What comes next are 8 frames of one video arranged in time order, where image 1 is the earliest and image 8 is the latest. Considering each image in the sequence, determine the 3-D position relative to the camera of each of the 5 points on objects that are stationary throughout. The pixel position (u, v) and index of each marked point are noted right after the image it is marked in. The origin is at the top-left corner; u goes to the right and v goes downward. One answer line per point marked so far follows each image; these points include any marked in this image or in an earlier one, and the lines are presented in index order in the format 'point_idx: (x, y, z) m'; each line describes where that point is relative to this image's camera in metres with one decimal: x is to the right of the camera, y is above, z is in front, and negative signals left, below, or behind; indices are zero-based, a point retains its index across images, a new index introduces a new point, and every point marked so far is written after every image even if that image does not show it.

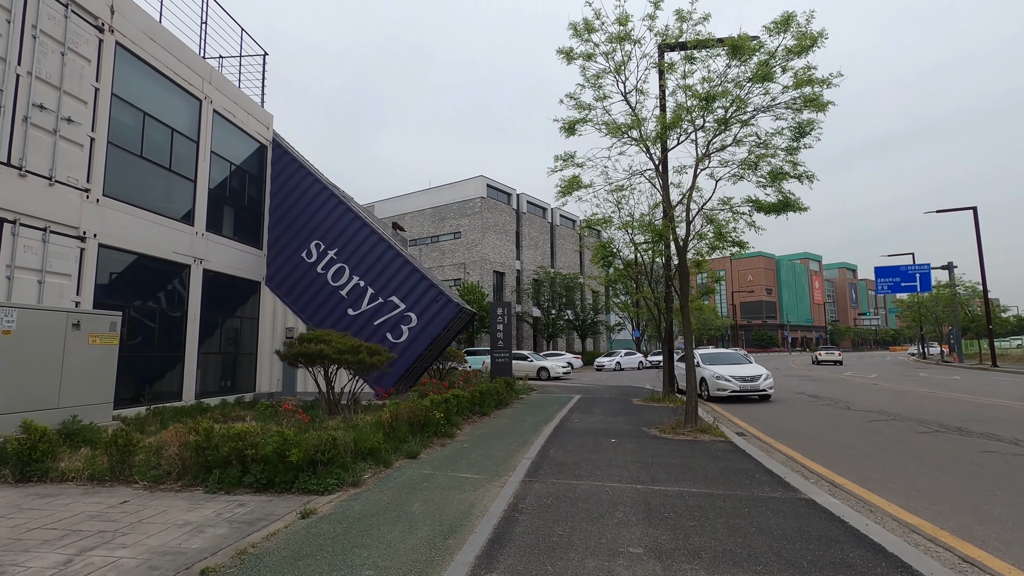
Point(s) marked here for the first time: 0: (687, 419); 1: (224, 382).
0: (+3.0, -2.3, +9.2) m
1: (-6.9, -2.3, +12.9) m
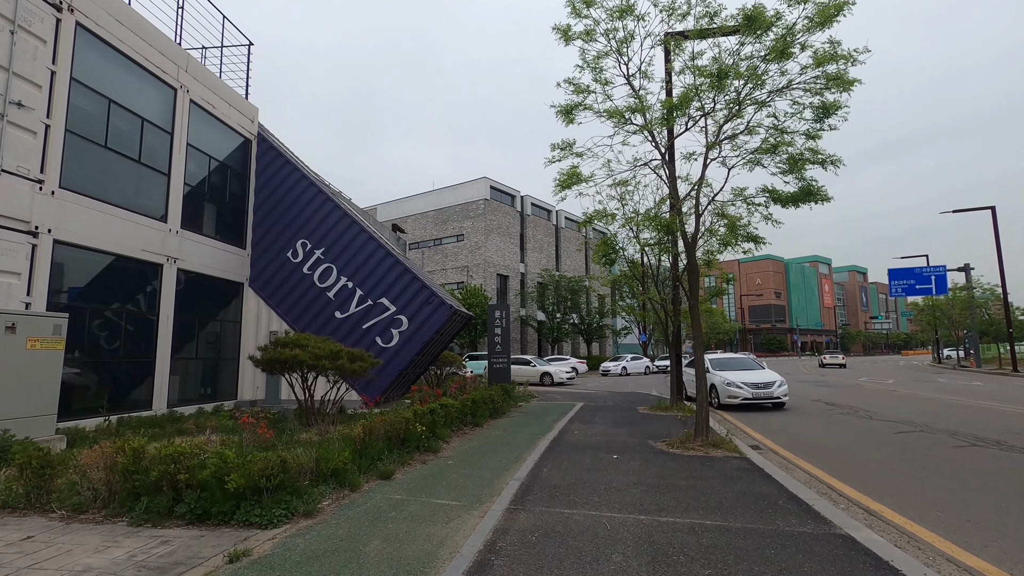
0: (+2.9, -2.2, +8.3) m
1: (-6.9, -2.3, +12.2) m
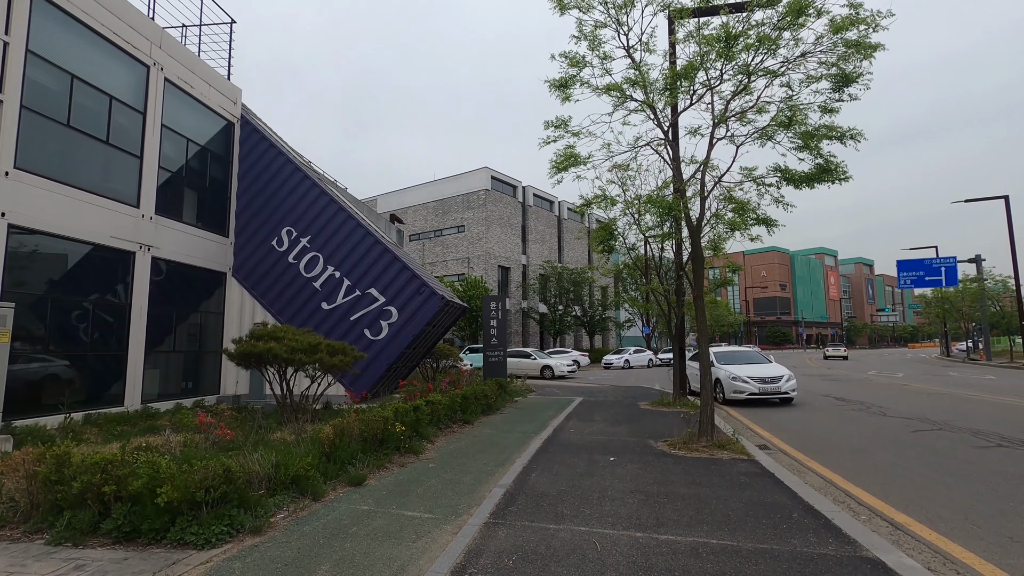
0: (+2.7, -2.1, +7.7) m
1: (-7.1, -2.1, +11.7) m
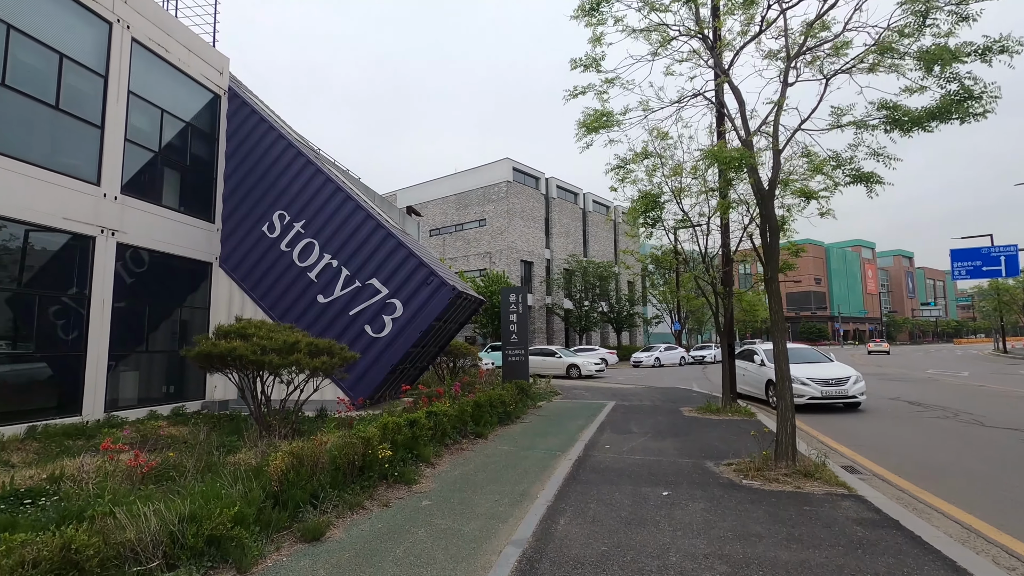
0: (+3.0, -1.8, +5.9) m
1: (-6.6, -1.9, +10.3) m
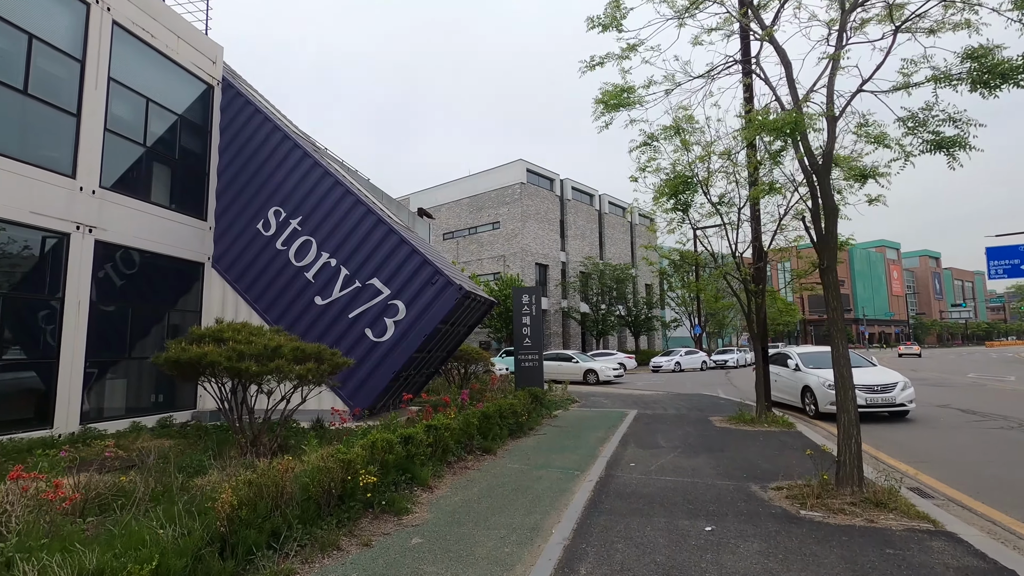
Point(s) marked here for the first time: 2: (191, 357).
0: (+3.1, -1.8, +5.0) m
1: (-6.4, -2.0, +9.6) m
2: (-3.5, -0.7, +5.8) m
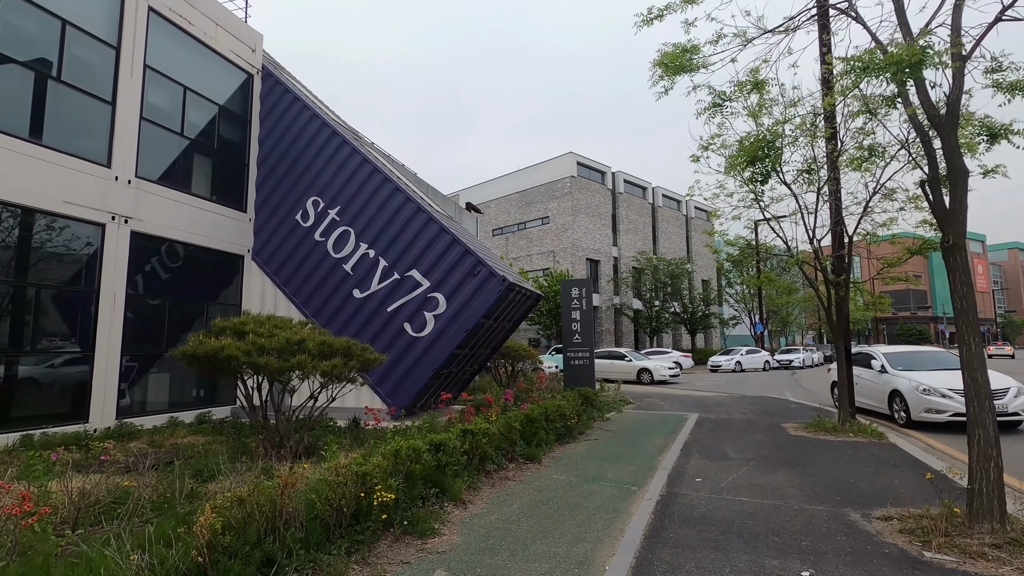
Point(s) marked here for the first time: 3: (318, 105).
0: (+3.4, -1.6, +3.9) m
1: (-5.6, -1.8, +9.5) m
2: (-3.0, -0.6, +5.4) m
3: (-4.1, +3.9, +11.4) m
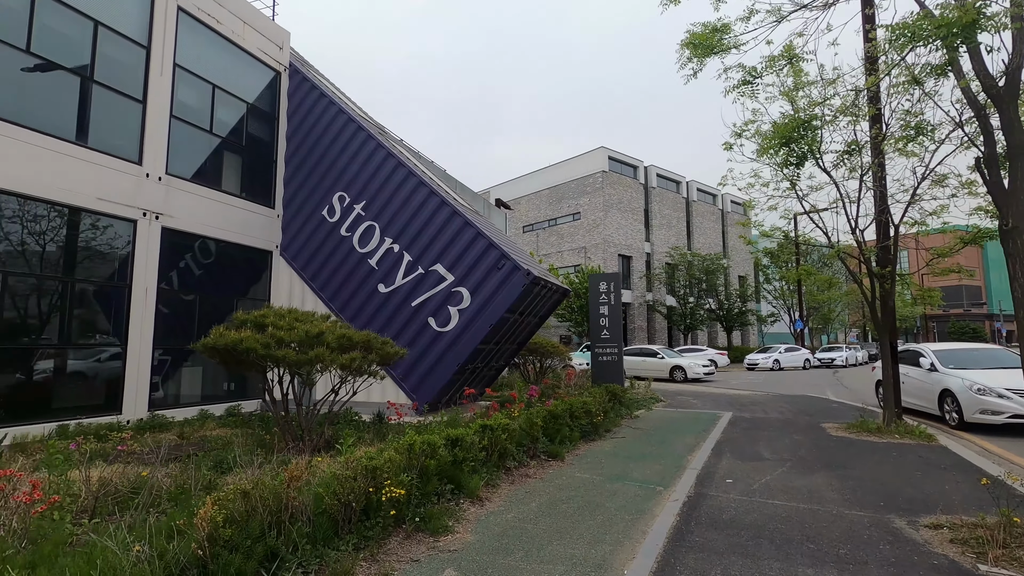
0: (+3.5, -1.5, +3.5) m
1: (-5.1, -1.8, +9.6) m
2: (-2.8, -0.6, +5.4) m
3: (-3.6, +4.0, +11.4) m
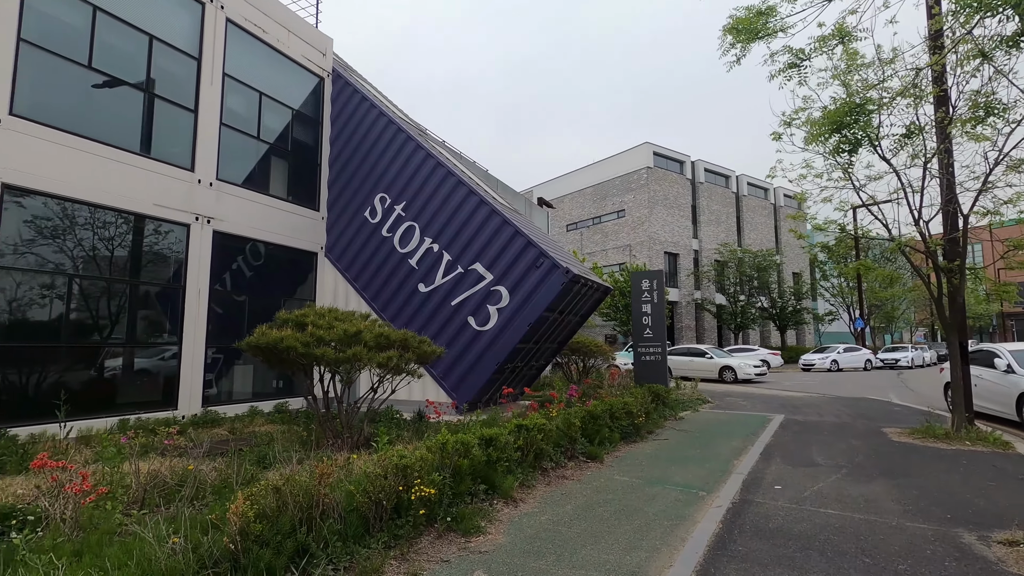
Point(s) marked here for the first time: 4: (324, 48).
0: (+3.7, -1.5, +3.2) m
1: (-4.4, -1.8, +9.9) m
2: (-2.5, -0.6, +5.5) m
3: (-2.7, +4.0, +11.6) m
4: (-3.9, +5.1, +11.3) m
